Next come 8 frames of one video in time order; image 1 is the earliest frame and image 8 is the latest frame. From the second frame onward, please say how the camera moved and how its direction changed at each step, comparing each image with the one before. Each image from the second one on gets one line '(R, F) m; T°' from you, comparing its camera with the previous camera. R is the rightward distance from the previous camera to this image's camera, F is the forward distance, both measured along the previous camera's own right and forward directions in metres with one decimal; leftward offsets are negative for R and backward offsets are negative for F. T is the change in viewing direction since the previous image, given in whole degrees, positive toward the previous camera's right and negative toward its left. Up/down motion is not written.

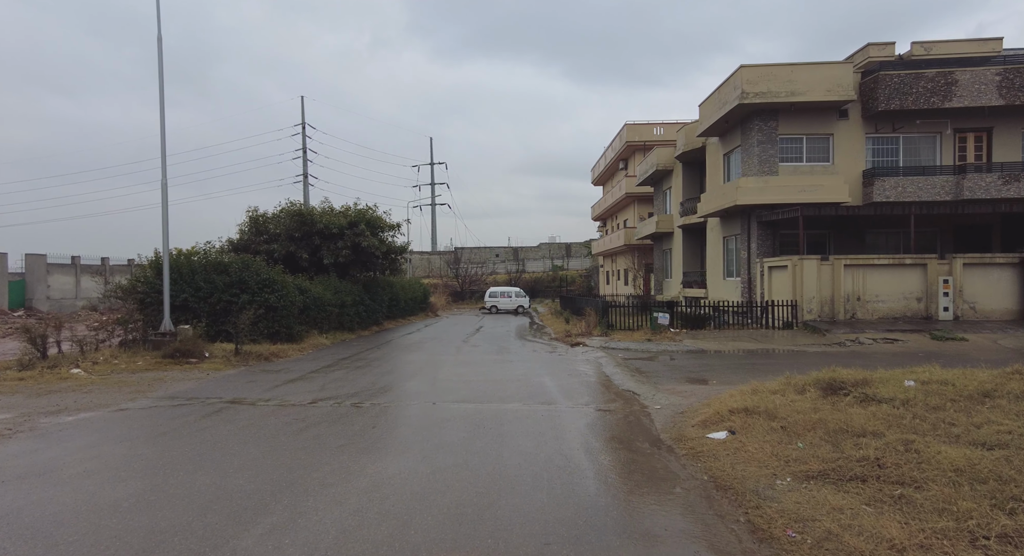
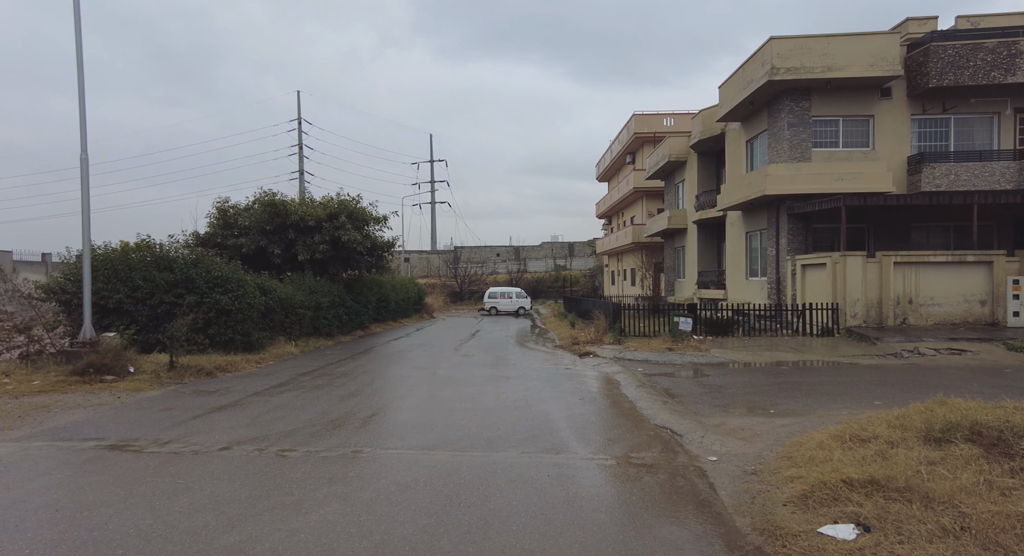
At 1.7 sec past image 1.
(+0.1, +2.3) m; 0°
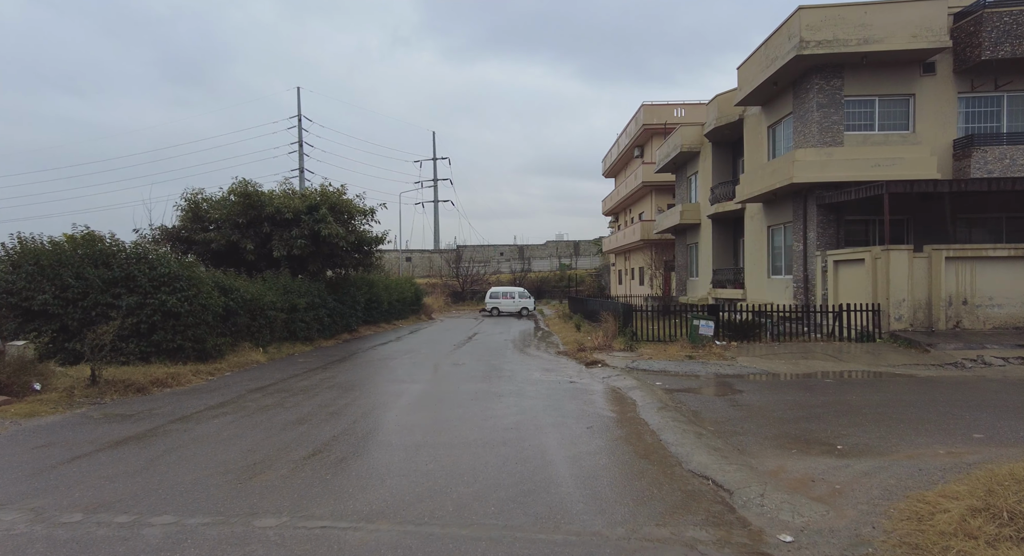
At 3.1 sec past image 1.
(+0.2, +1.8) m; -1°
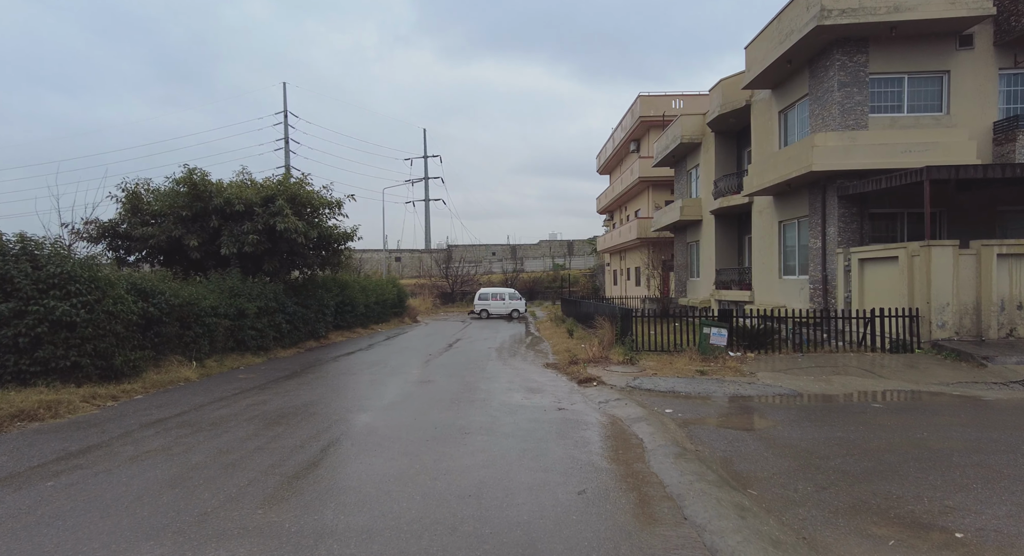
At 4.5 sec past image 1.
(+0.3, +2.0) m; +1°
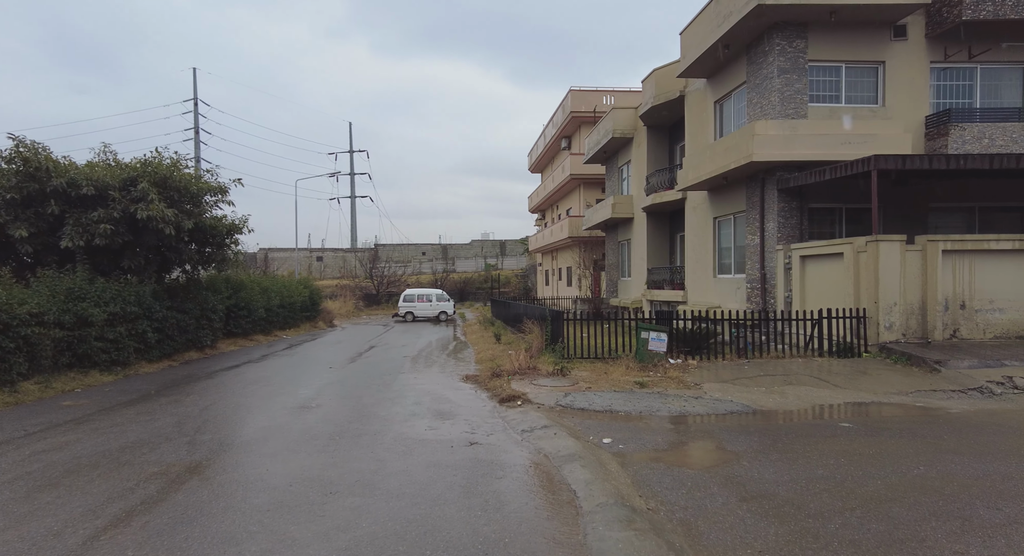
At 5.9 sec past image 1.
(+0.3, +1.7) m; +6°
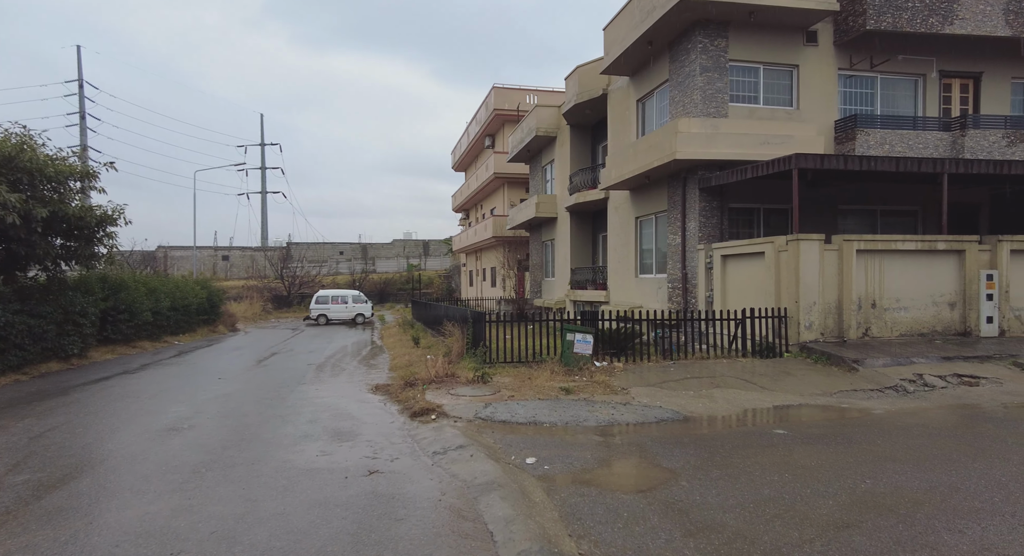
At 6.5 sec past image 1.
(+0.1, +0.8) m; +7°
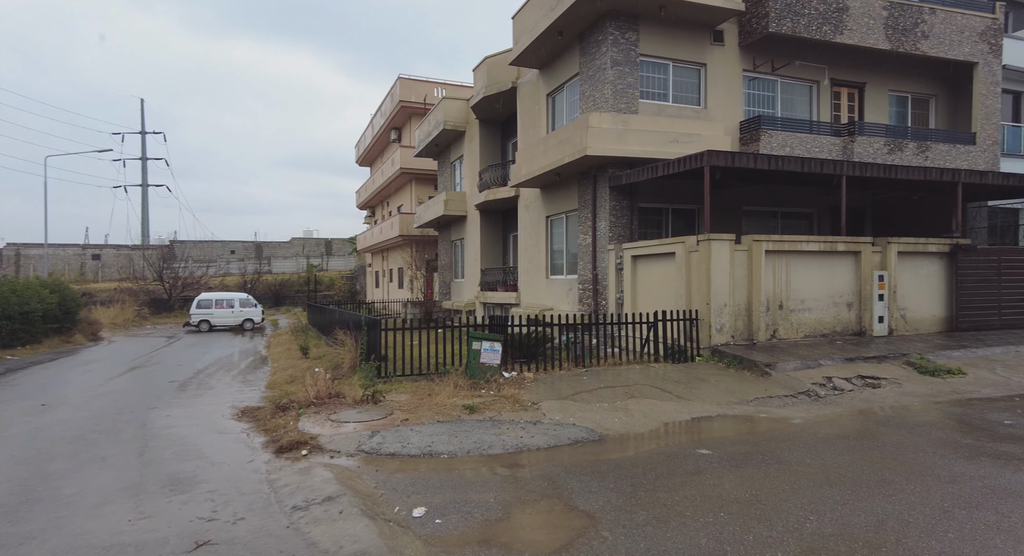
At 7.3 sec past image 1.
(+0.2, +1.0) m; +8°
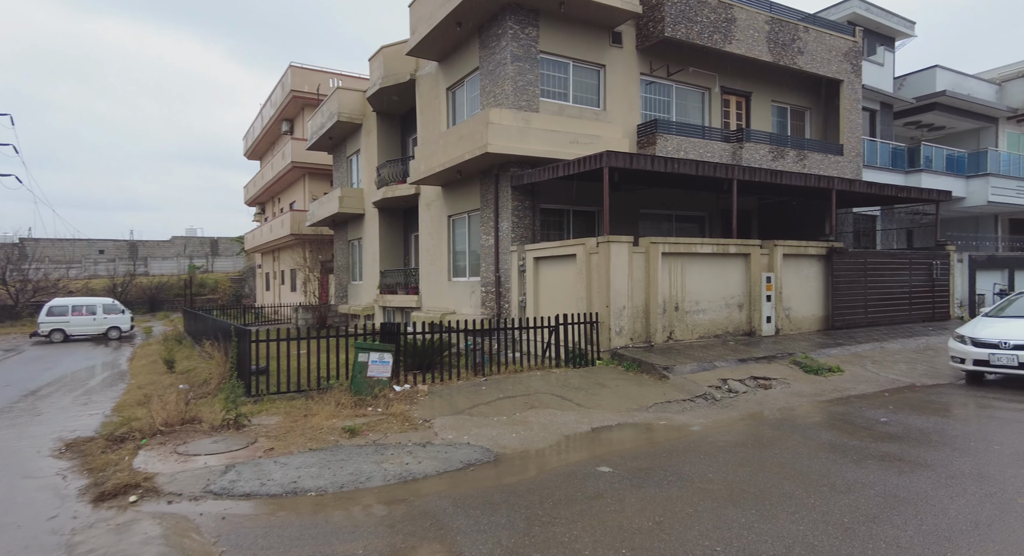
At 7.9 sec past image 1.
(+0.2, +0.6) m; +9°
